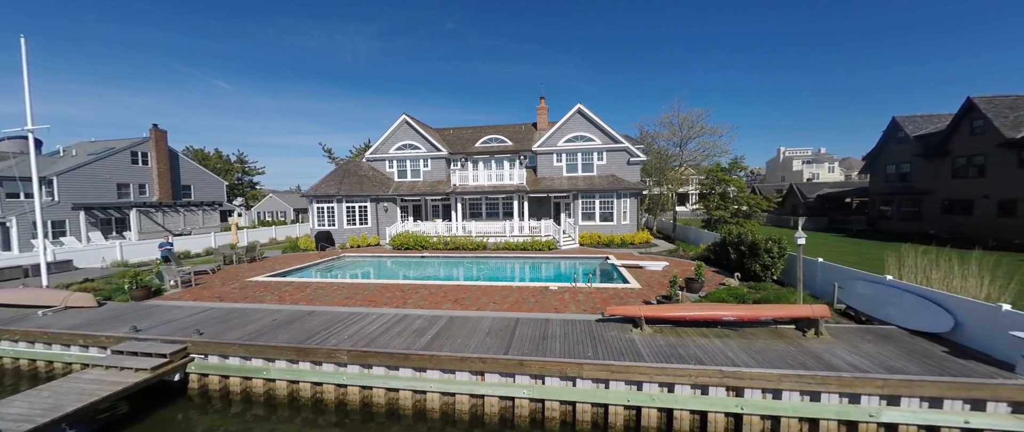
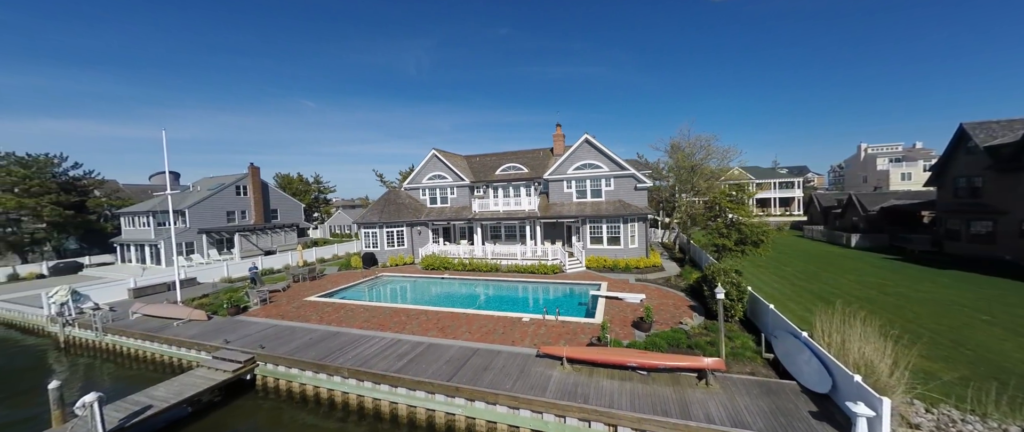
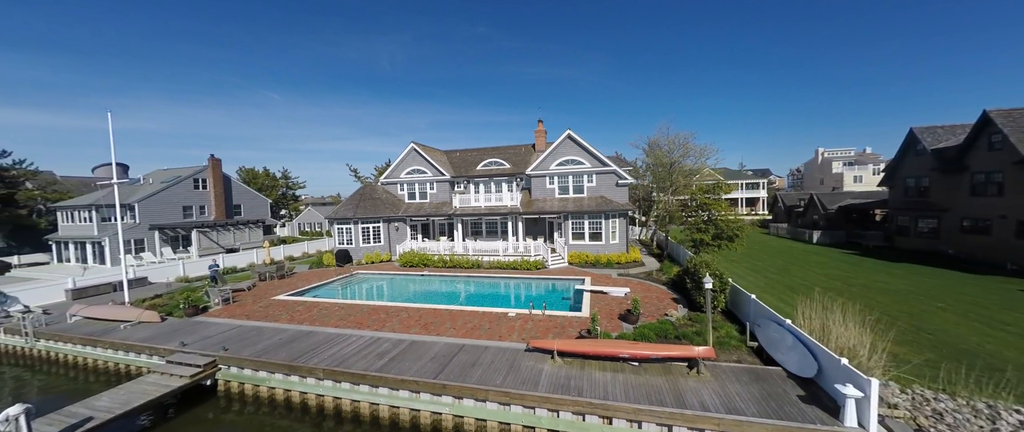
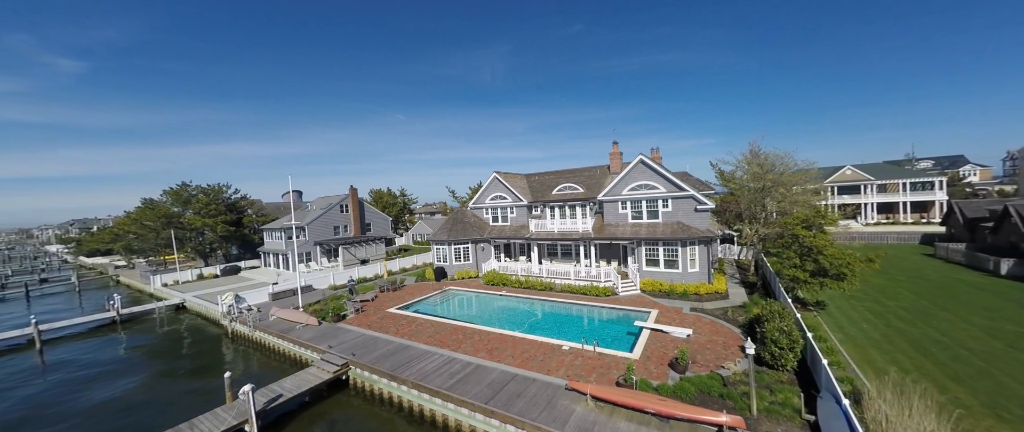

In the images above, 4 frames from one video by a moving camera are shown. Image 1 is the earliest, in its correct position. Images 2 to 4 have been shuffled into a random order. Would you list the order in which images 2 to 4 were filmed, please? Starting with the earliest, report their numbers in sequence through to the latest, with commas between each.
3, 2, 4
